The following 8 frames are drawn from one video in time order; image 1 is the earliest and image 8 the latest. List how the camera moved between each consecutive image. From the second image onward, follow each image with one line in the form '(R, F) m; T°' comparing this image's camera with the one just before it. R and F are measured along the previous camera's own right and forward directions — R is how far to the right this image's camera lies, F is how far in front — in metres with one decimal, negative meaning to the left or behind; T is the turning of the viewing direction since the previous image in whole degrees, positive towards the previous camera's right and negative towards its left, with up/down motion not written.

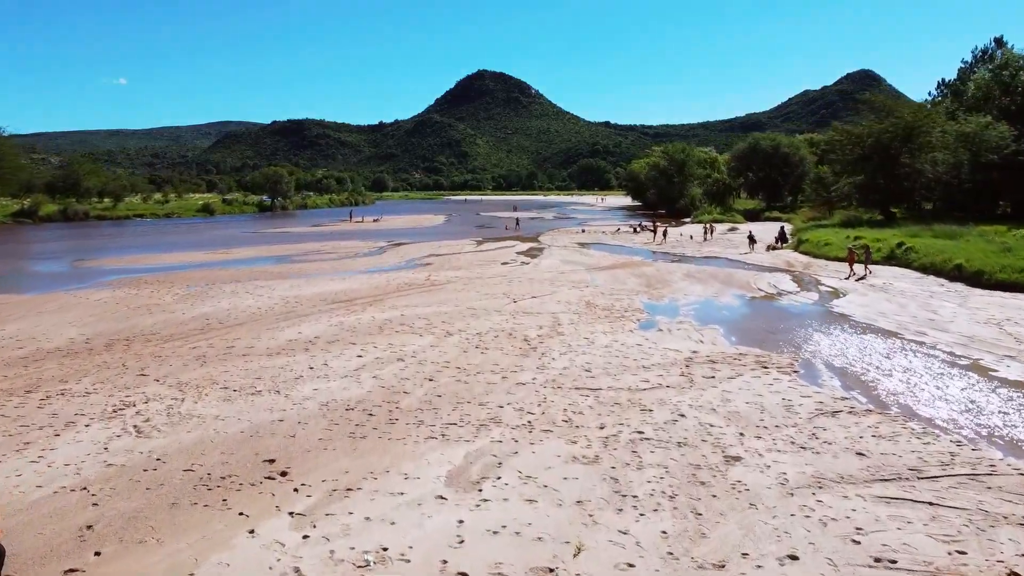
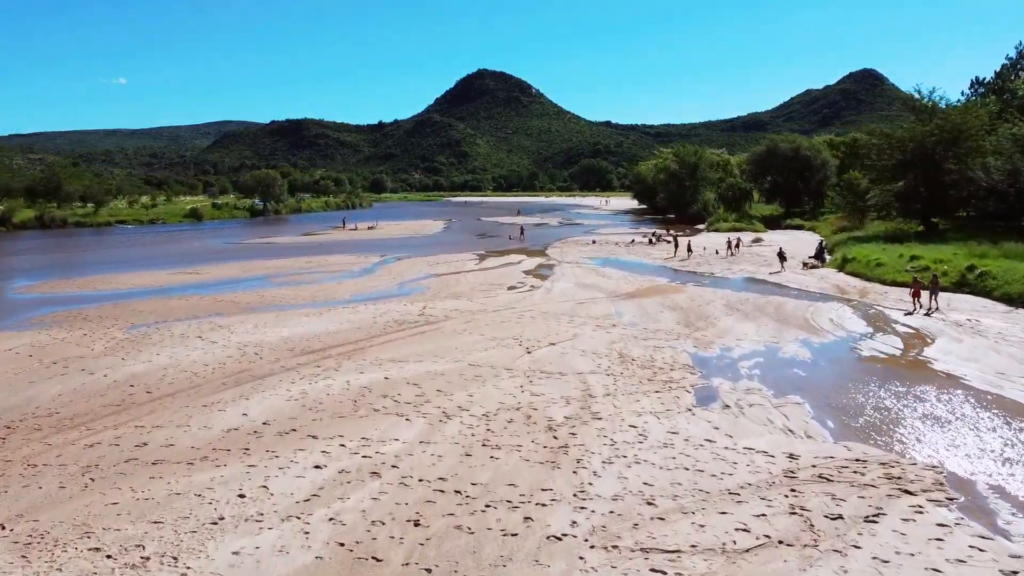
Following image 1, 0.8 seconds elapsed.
(-0.3, +3.8) m; 0°
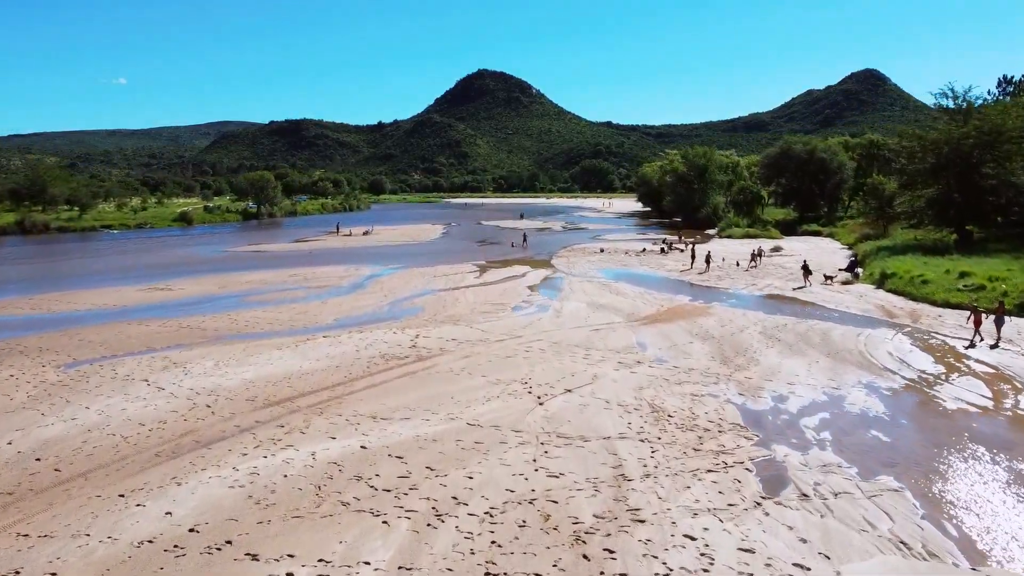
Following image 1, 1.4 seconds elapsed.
(-0.1, +2.7) m; 0°
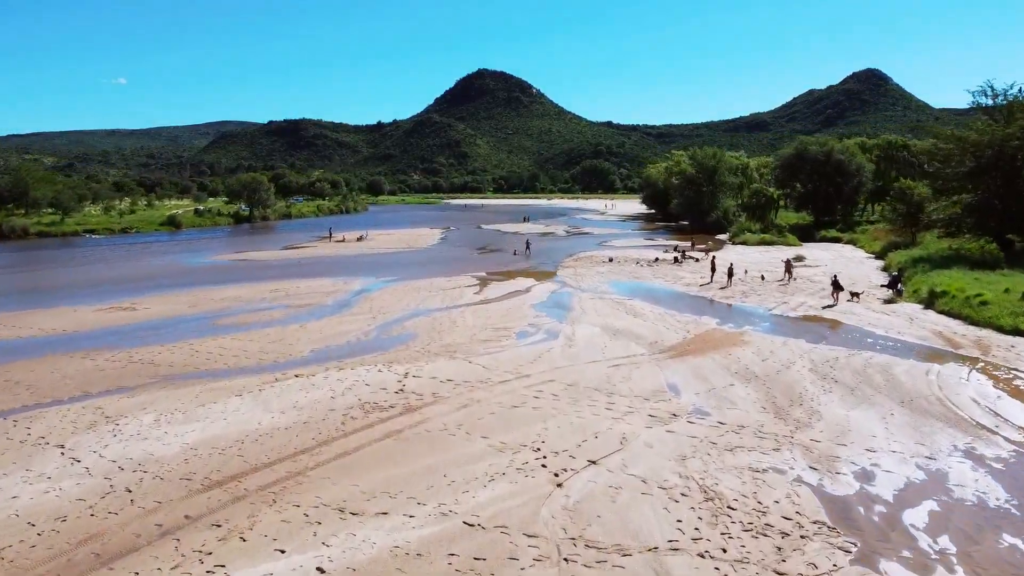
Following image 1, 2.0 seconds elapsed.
(-0.1, +2.8) m; 0°
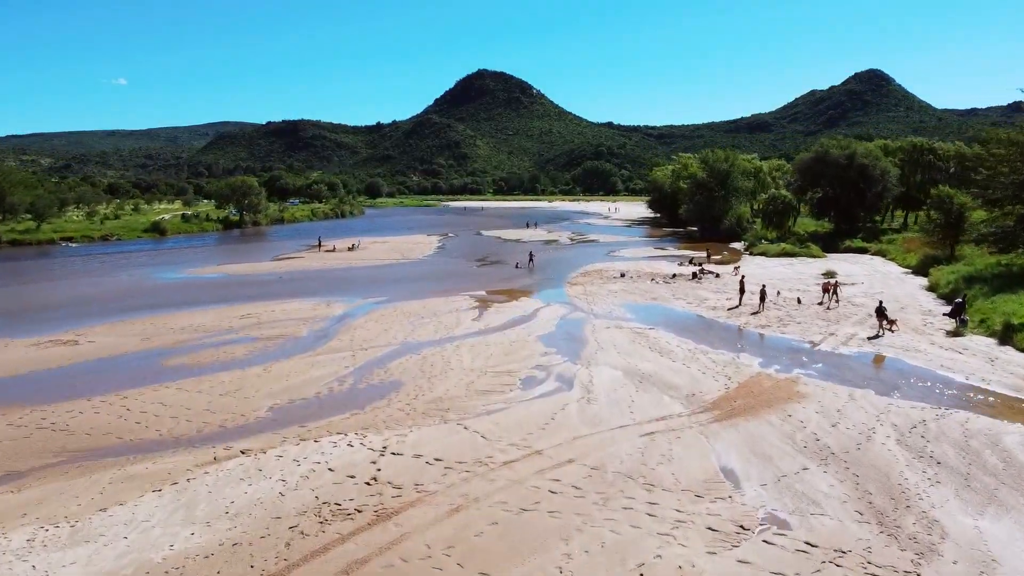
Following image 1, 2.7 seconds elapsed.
(-0.1, +3.4) m; 0°
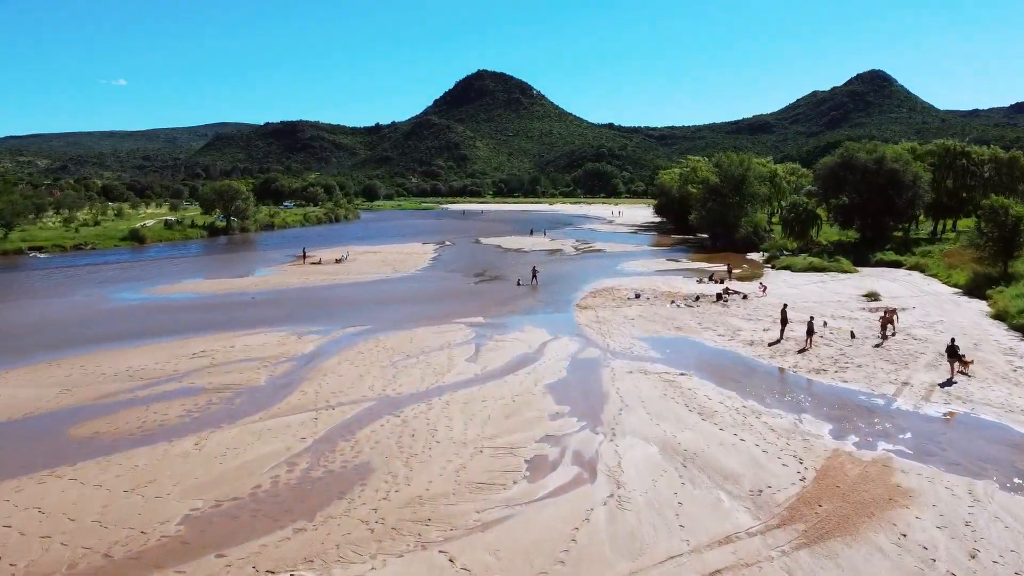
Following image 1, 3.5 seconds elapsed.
(-0.1, +4.0) m; 0°
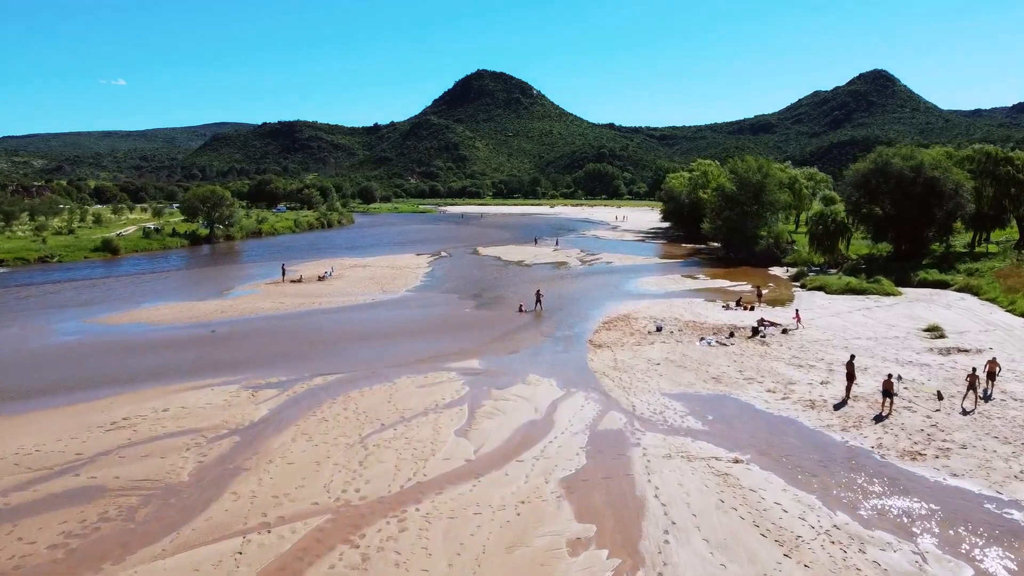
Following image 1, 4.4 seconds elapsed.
(-0.1, +4.4) m; 0°
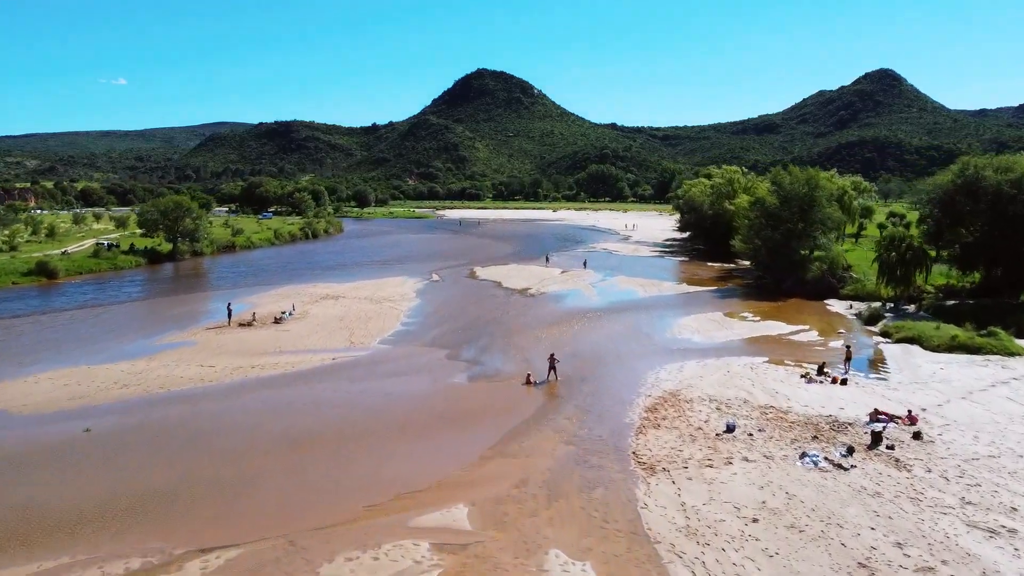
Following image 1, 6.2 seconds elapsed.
(-0.1, +8.6) m; 0°
